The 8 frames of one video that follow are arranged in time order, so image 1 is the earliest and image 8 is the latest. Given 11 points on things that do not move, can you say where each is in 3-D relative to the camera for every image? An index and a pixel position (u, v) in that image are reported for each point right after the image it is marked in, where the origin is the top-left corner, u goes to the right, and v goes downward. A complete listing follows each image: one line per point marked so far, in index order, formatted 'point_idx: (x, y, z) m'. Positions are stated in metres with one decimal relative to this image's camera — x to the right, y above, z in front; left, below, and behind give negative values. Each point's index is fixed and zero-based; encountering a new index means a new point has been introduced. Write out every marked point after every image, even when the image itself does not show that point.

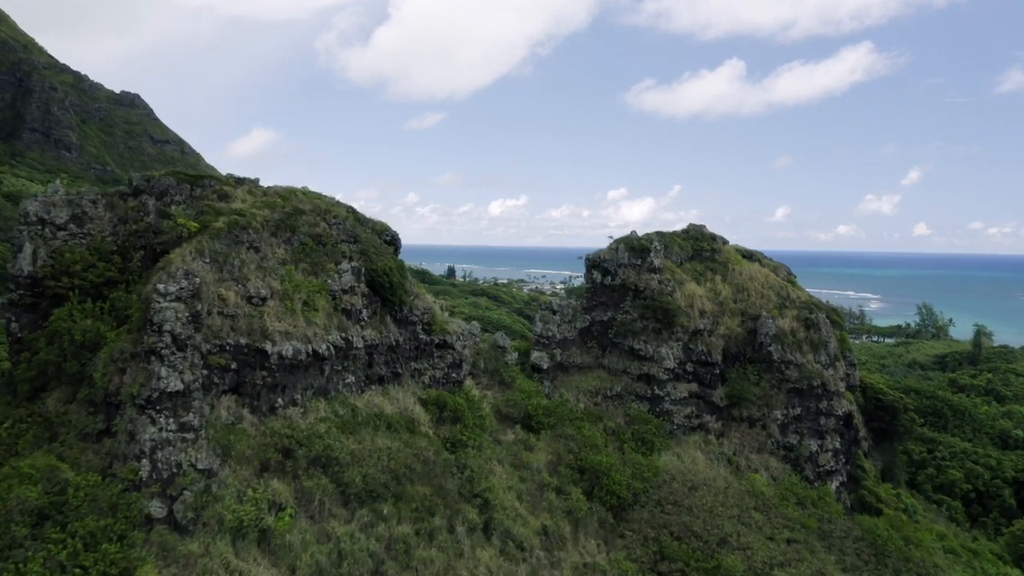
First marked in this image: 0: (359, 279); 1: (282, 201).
0: (-3.4, +0.2, +18.7) m
1: (-5.1, +1.9, +18.4) m
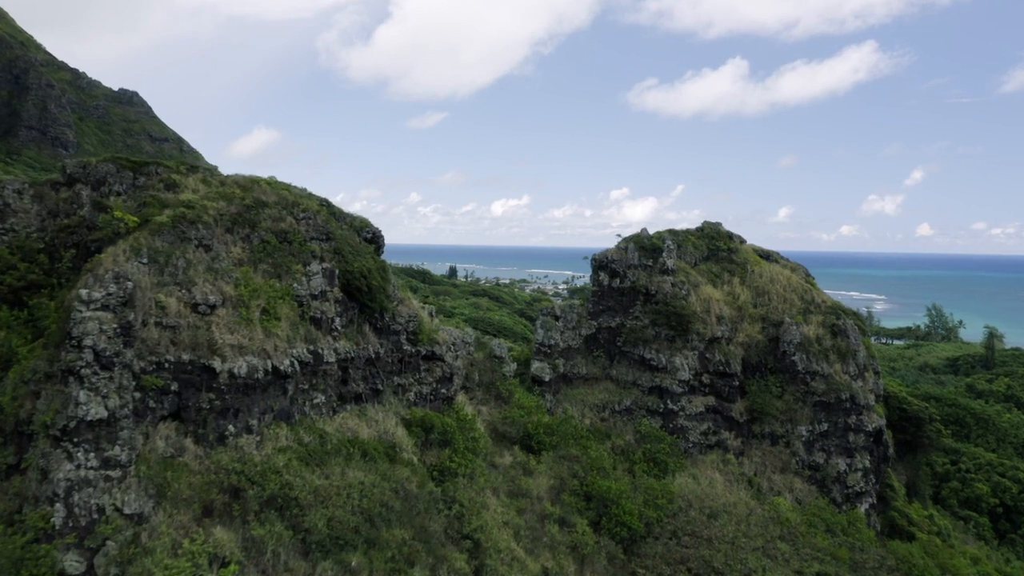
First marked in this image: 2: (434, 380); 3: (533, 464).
0: (-3.5, +0.1, +16.1) m
1: (-5.2, +1.8, +15.9) m
2: (-1.7, -2.1, +18.5) m
3: (+0.5, -4.2, +19.9) m
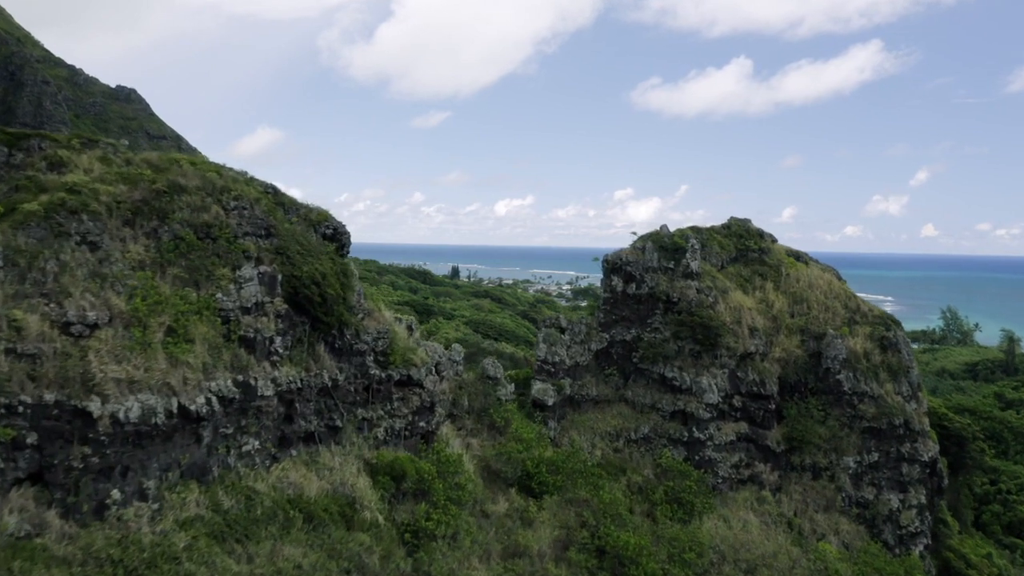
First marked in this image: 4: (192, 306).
0: (-3.6, 0.0, +12.5) m
1: (-5.3, +1.7, +12.2) m
2: (-1.8, -2.2, +14.9) m
3: (+0.4, -4.4, +16.3) m
4: (-4.3, -0.2, +11.2) m
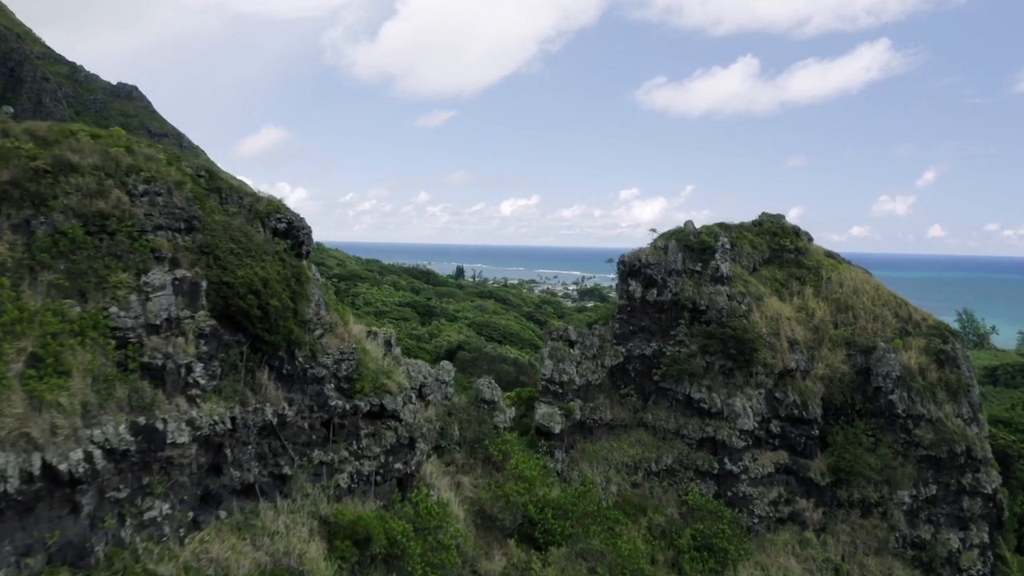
0: (-3.6, -0.2, +9.5) m
1: (-5.3, +1.6, +9.3) m
2: (-1.8, -2.3, +11.9) m
3: (+0.4, -4.5, +13.3) m
4: (-4.3, -0.3, +8.2) m
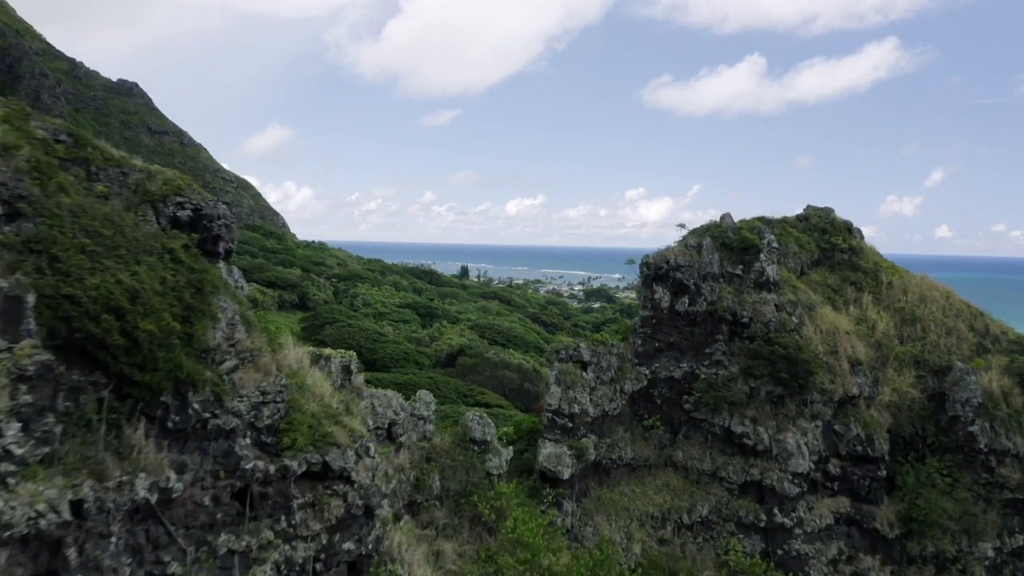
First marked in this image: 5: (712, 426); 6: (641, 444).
0: (-3.7, -0.3, +6.2) m
1: (-5.4, +1.4, +6.0) m
2: (-1.9, -2.5, +8.6) m
3: (+0.3, -4.6, +10.0) m
4: (-4.4, -0.5, +4.9) m
5: (+3.5, -2.4, +14.5) m
6: (+2.3, -2.7, +14.8) m
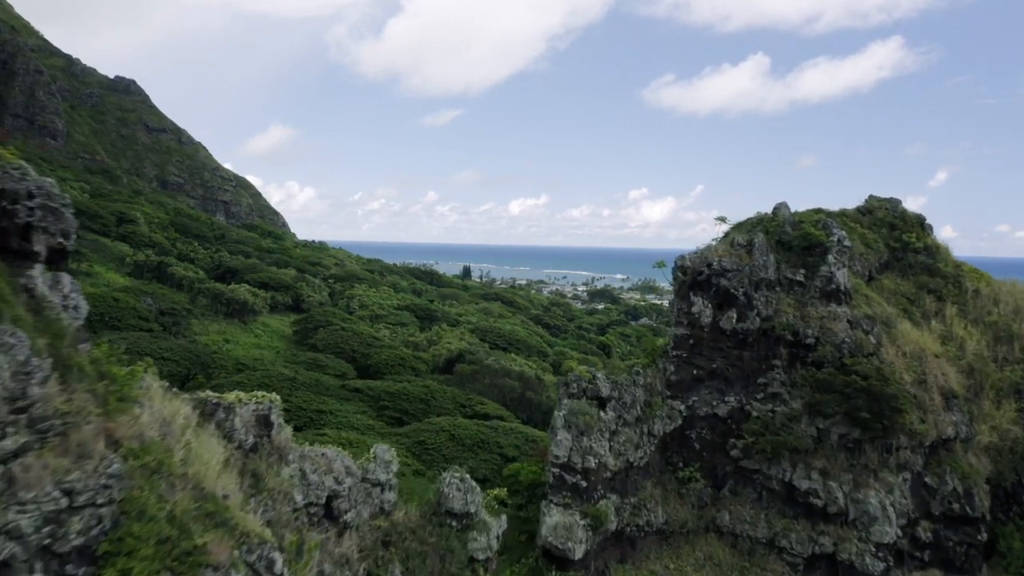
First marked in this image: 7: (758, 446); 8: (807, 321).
0: (-3.8, -0.4, +2.9) m
1: (-5.5, +1.3, +2.6) m
2: (-2.0, -2.6, +5.3) m
3: (+0.2, -4.8, +6.6) m
4: (-4.5, -0.6, +1.6) m
5: (+3.4, -2.5, +11.1) m
6: (+2.2, -2.9, +11.4) m
7: (+3.3, -2.1, +11.3) m
8: (+4.1, -0.4, +11.9) m
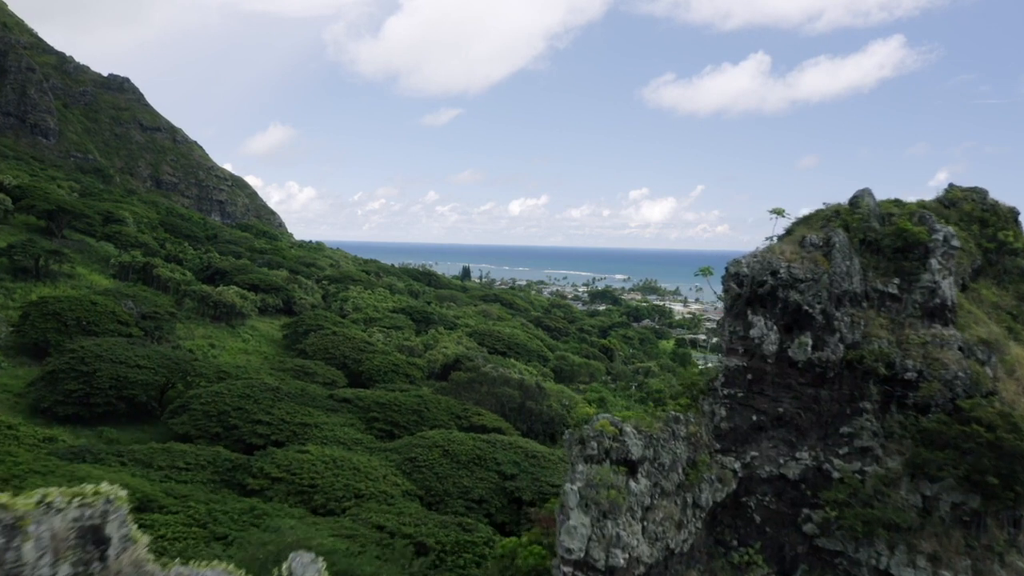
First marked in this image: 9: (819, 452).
0: (-3.9, -0.6, -0.1) m
1: (-5.5, +1.2, -0.3) m
2: (-2.1, -2.8, +2.3) m
3: (+0.2, -4.9, +3.7) m
4: (-4.6, -0.8, -1.3) m
5: (+3.4, -2.7, +8.2) m
6: (+2.1, -3.0, +8.5) m
7: (+3.3, -2.2, +8.4) m
8: (+4.1, -0.6, +8.9) m
9: (+3.4, -1.6, +8.8) m
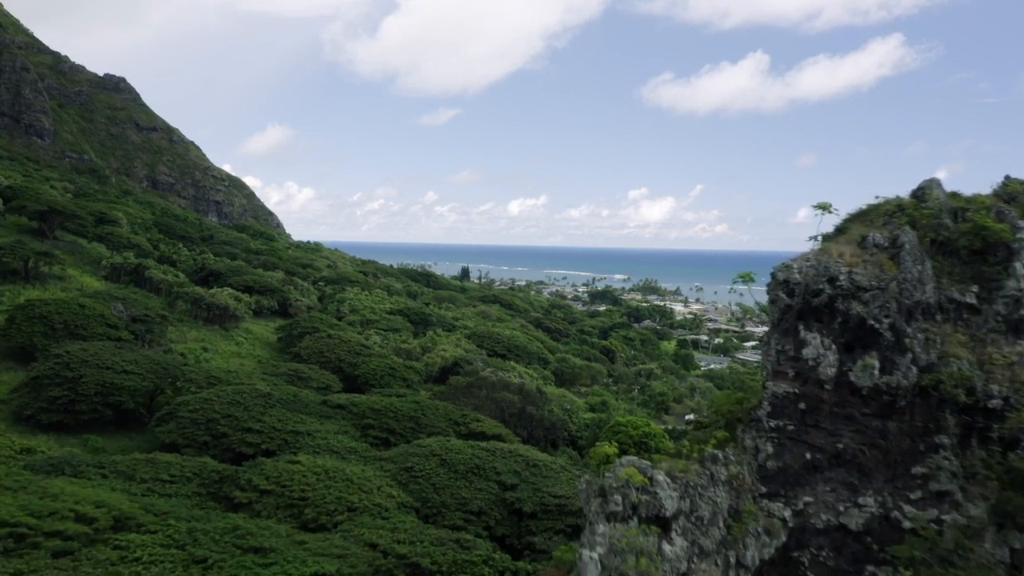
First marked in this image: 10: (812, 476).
0: (-3.9, -0.7, -1.5) m
1: (-5.5, +1.1, -1.7) m
2: (-2.0, -2.9, +0.9) m
3: (+0.2, -5.0, +2.2) m
4: (-4.6, -0.9, -2.8) m
5: (+3.4, -2.8, +6.8) m
6: (+2.2, -3.1, +7.0) m
7: (+3.3, -2.3, +6.9) m
8: (+4.1, -0.7, +7.5) m
9: (+3.4, -1.7, +7.4) m
10: (+2.6, -1.5, +7.9) m
